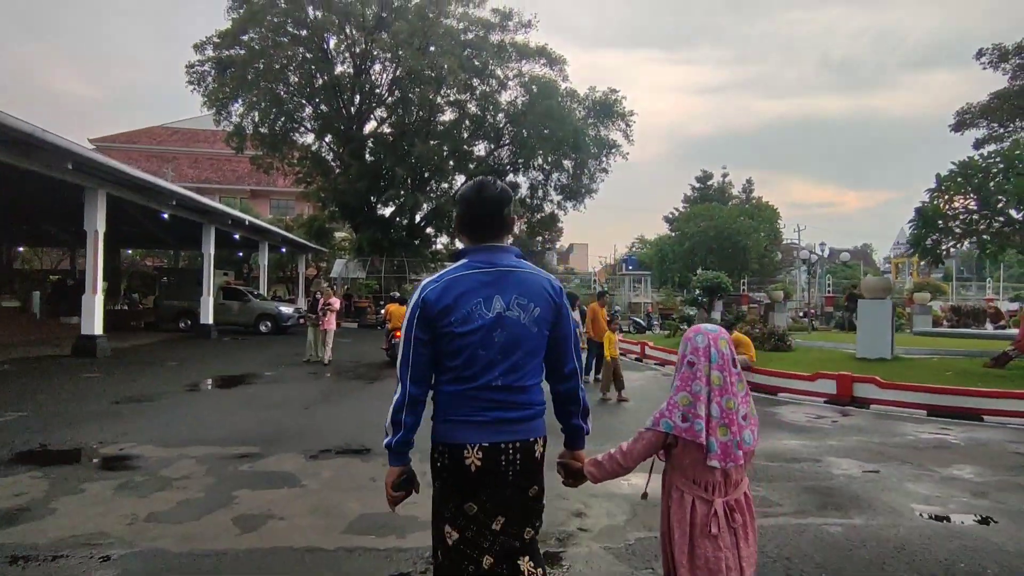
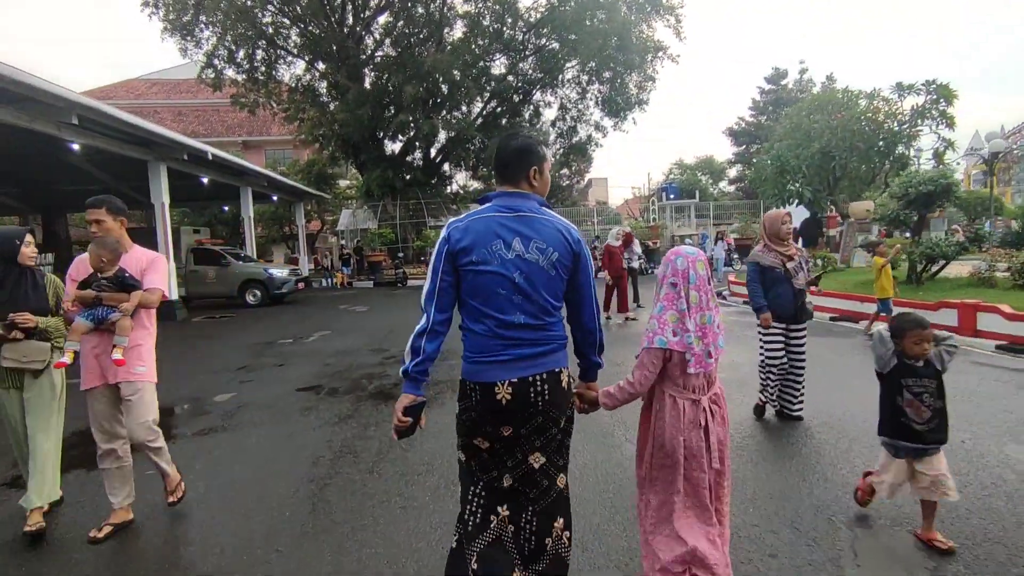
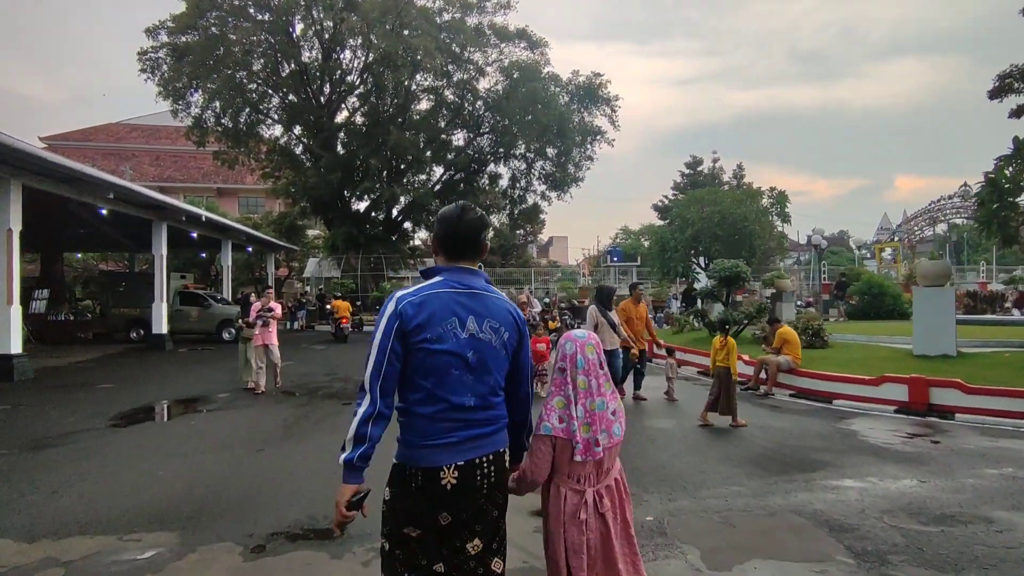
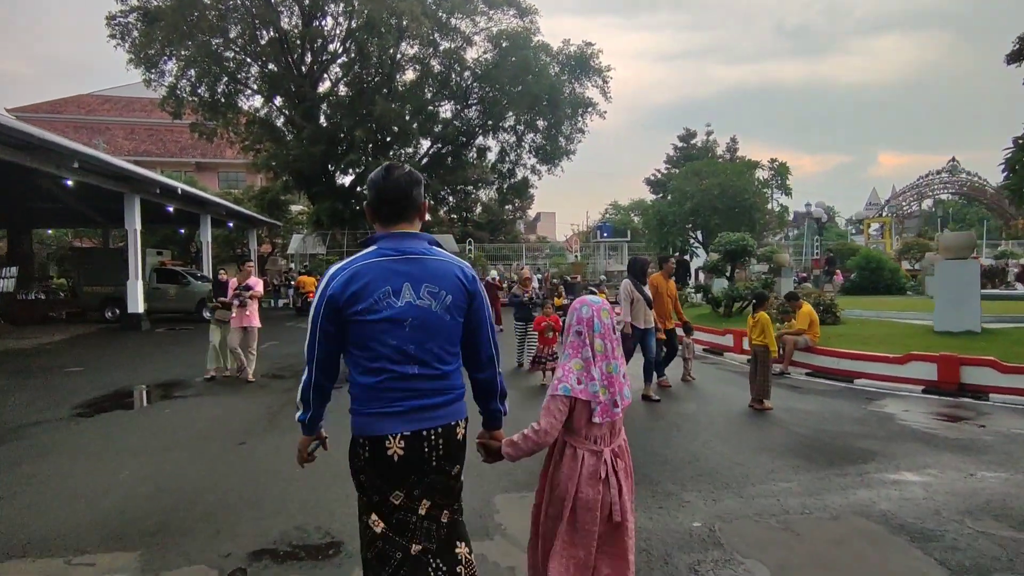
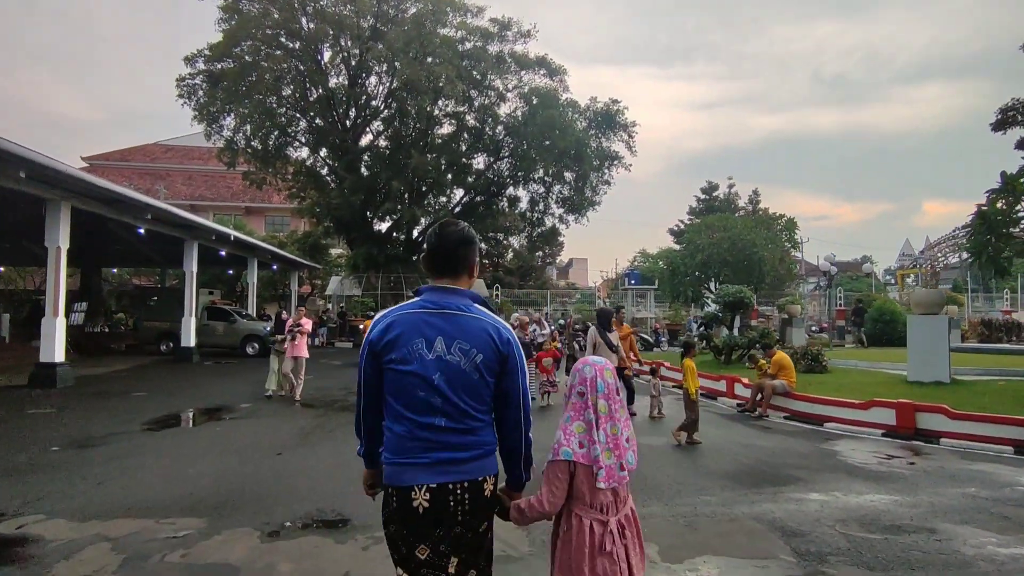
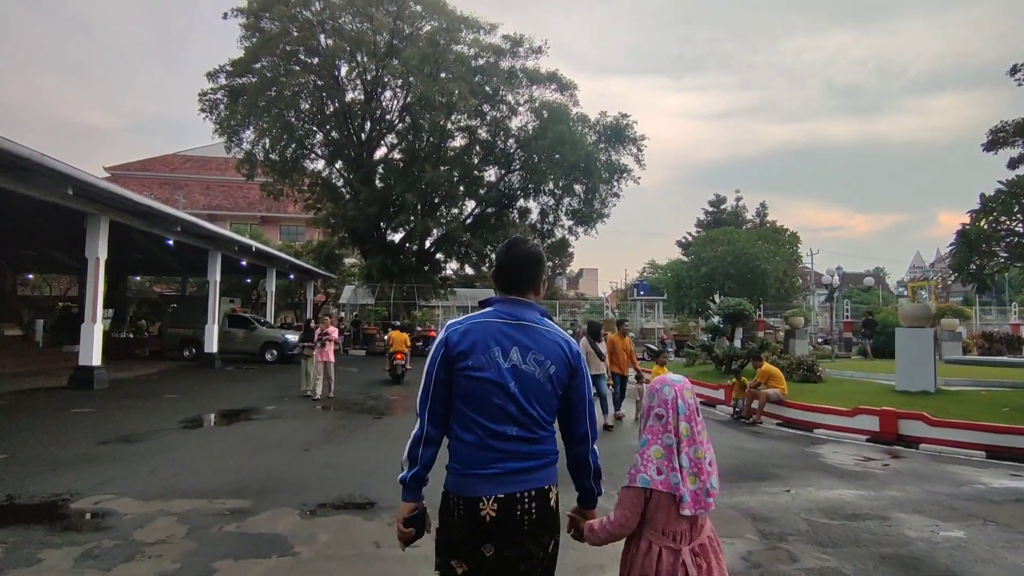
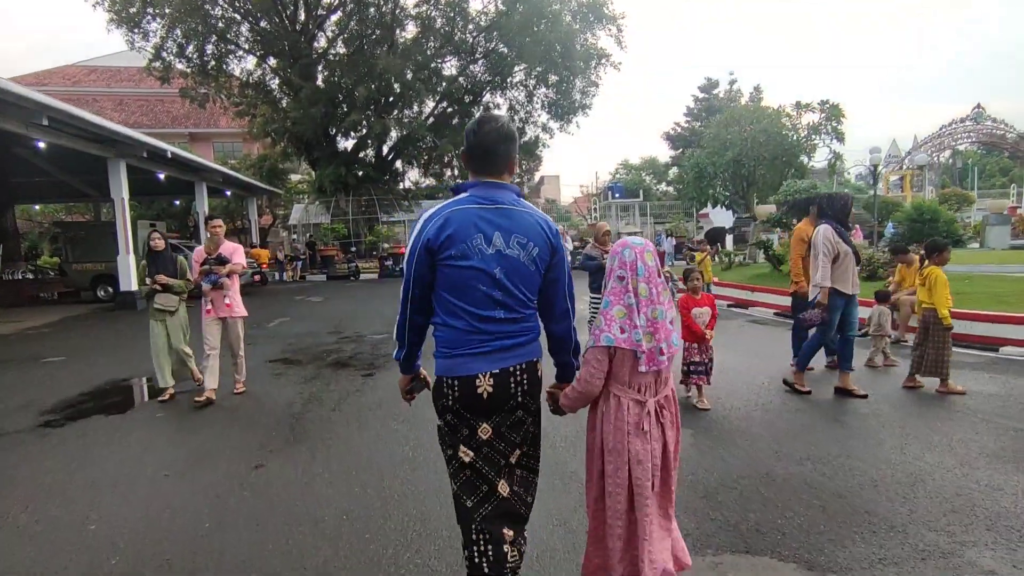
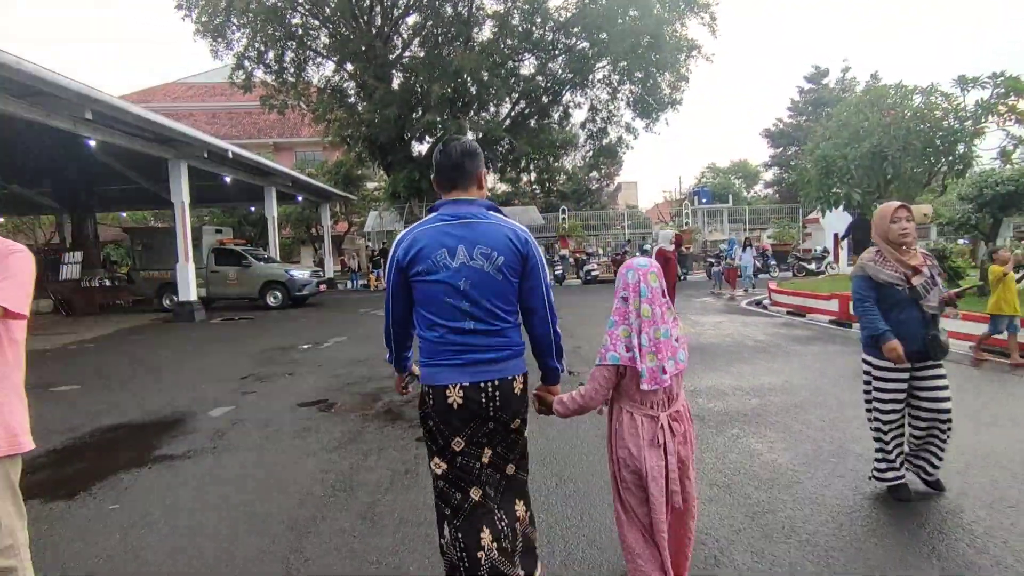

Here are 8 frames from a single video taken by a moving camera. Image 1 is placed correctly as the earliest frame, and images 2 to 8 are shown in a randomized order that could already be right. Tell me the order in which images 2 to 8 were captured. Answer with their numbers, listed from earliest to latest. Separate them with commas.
6, 5, 3, 4, 7, 2, 8
